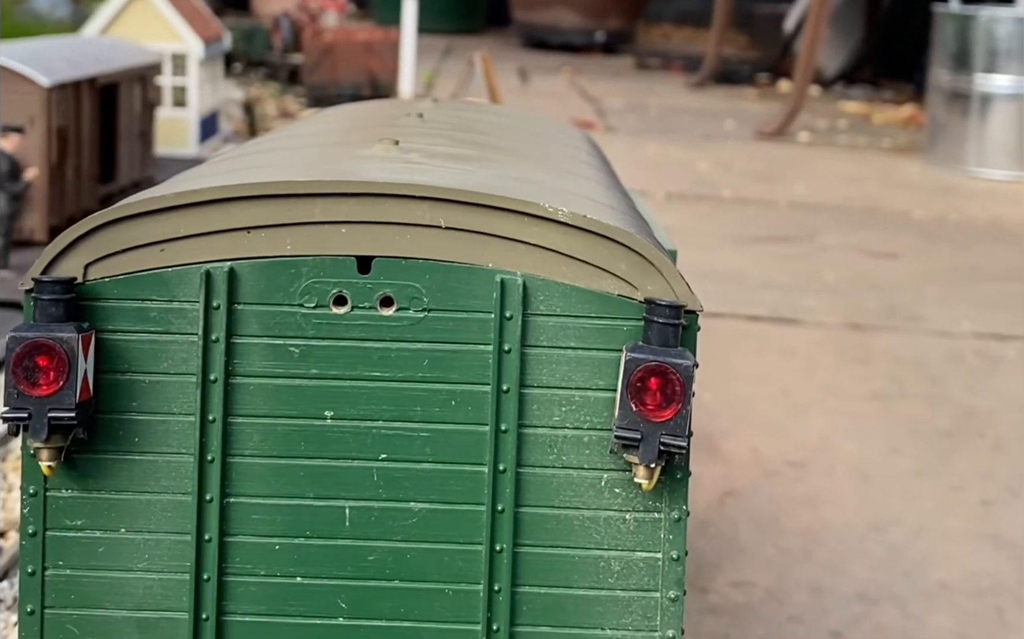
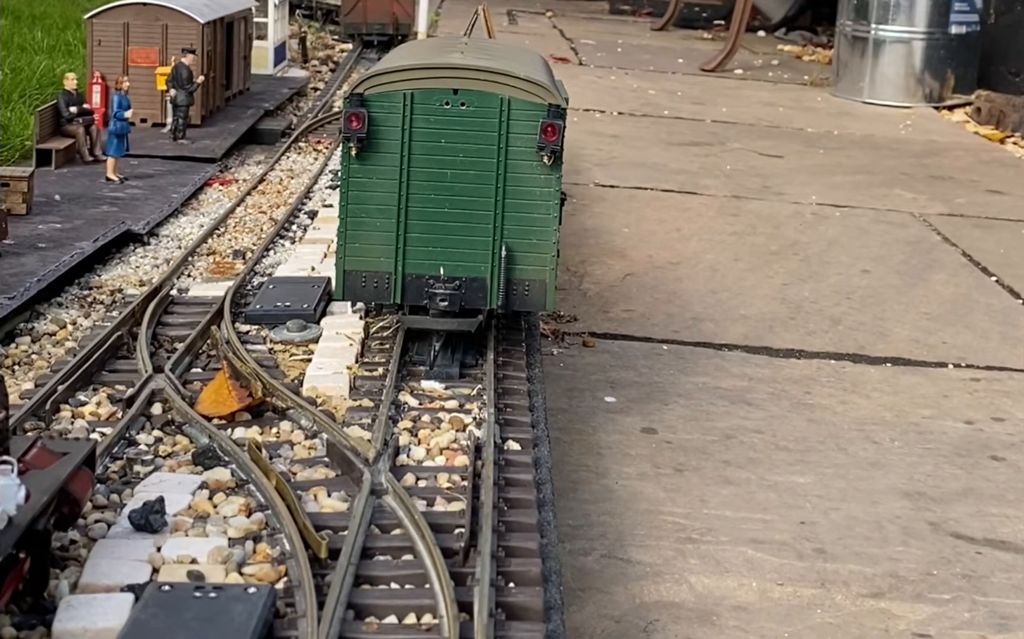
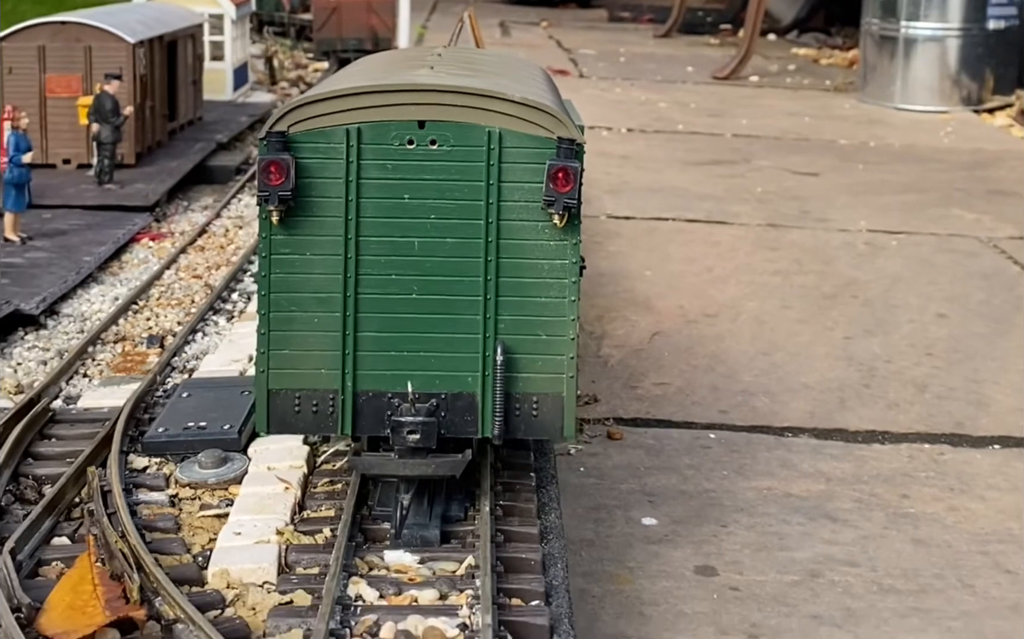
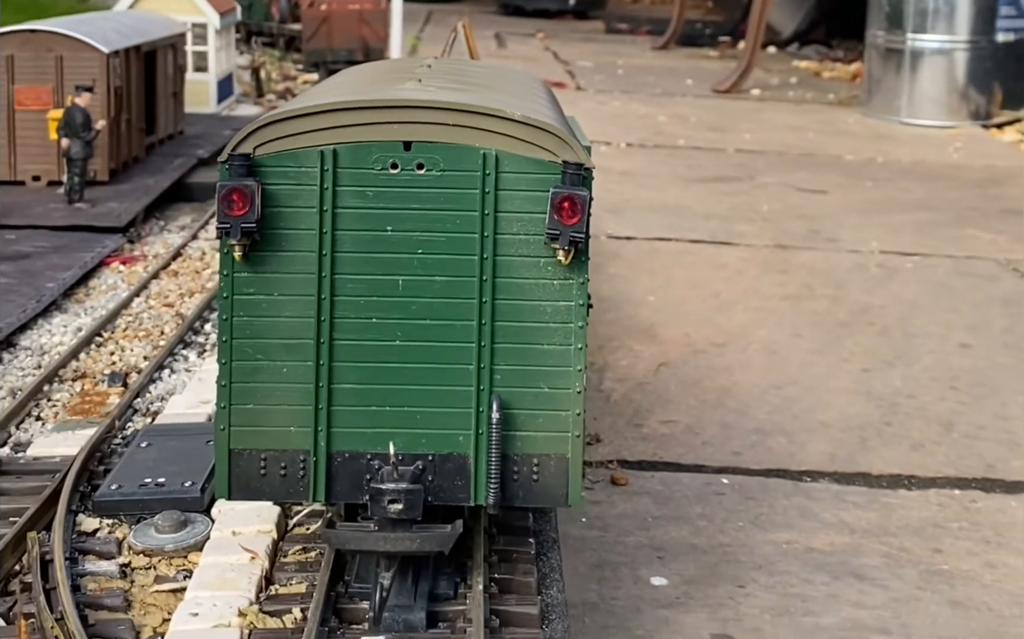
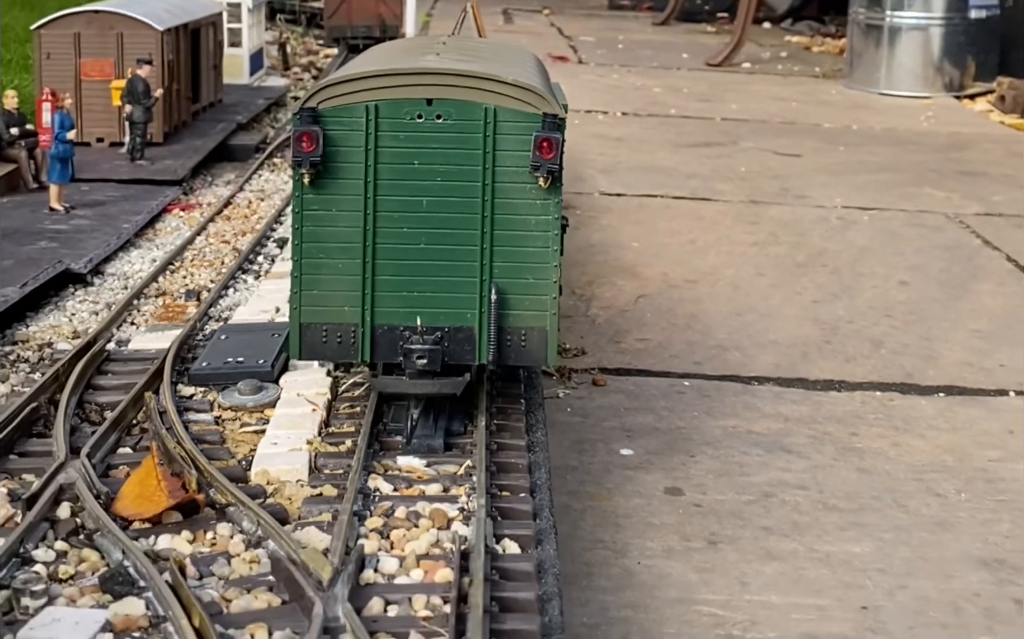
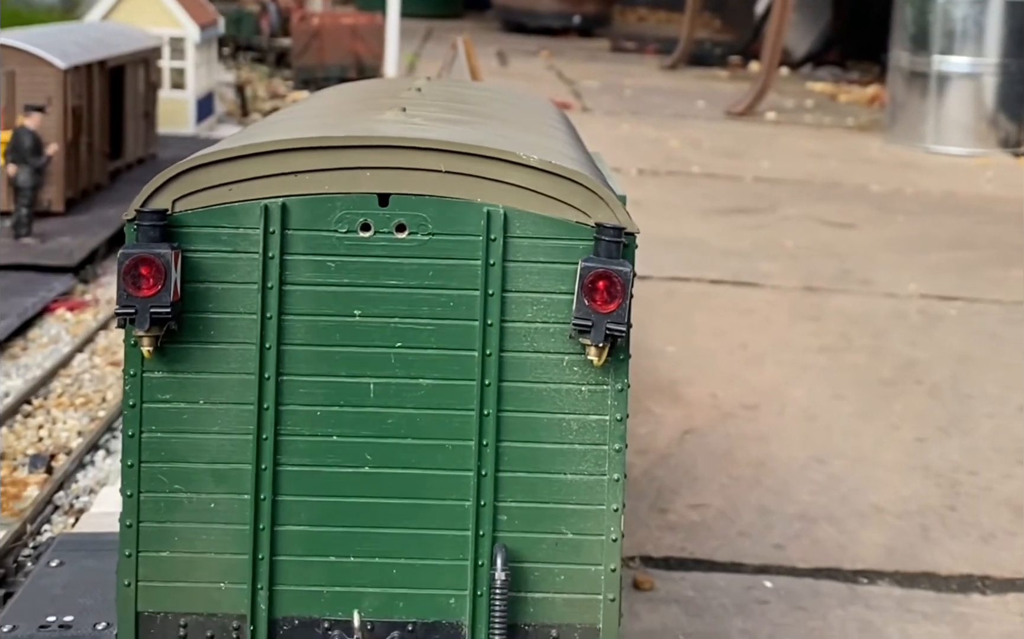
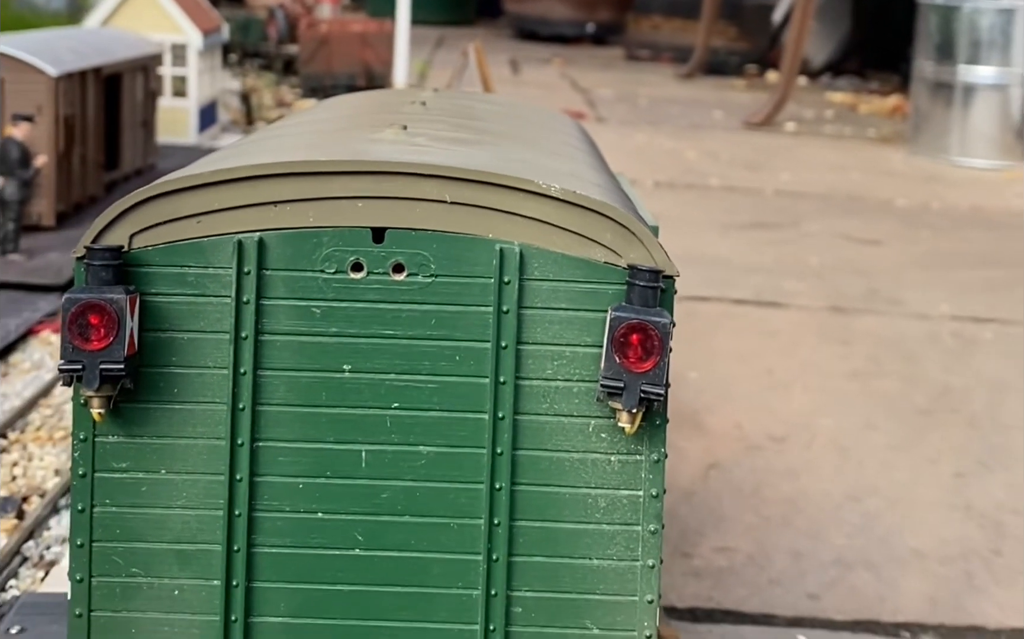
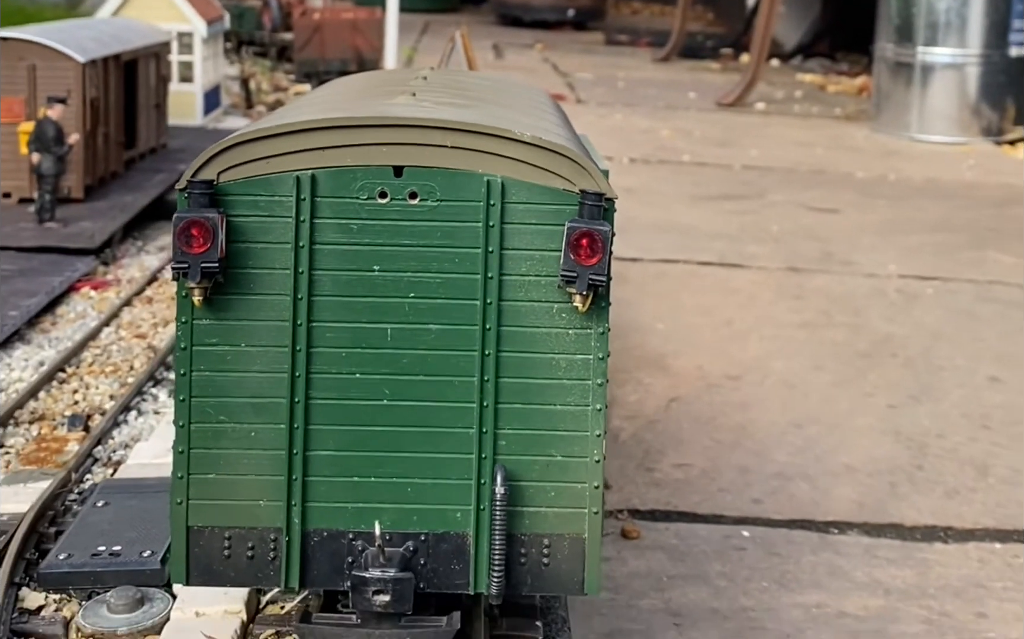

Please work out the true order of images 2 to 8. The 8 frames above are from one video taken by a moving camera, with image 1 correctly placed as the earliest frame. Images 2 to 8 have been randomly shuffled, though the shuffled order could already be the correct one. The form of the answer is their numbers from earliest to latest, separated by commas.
7, 6, 8, 4, 3, 5, 2
